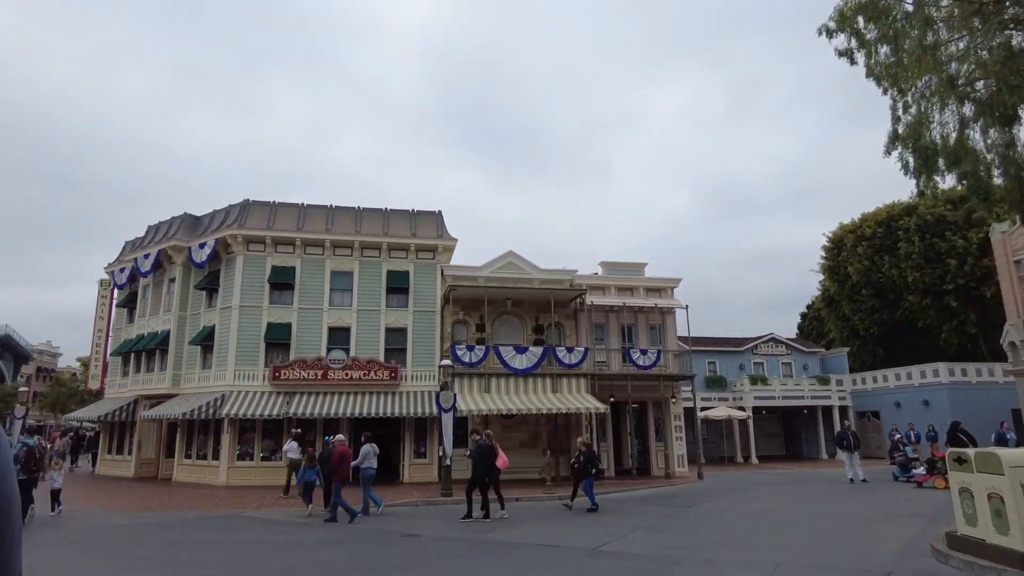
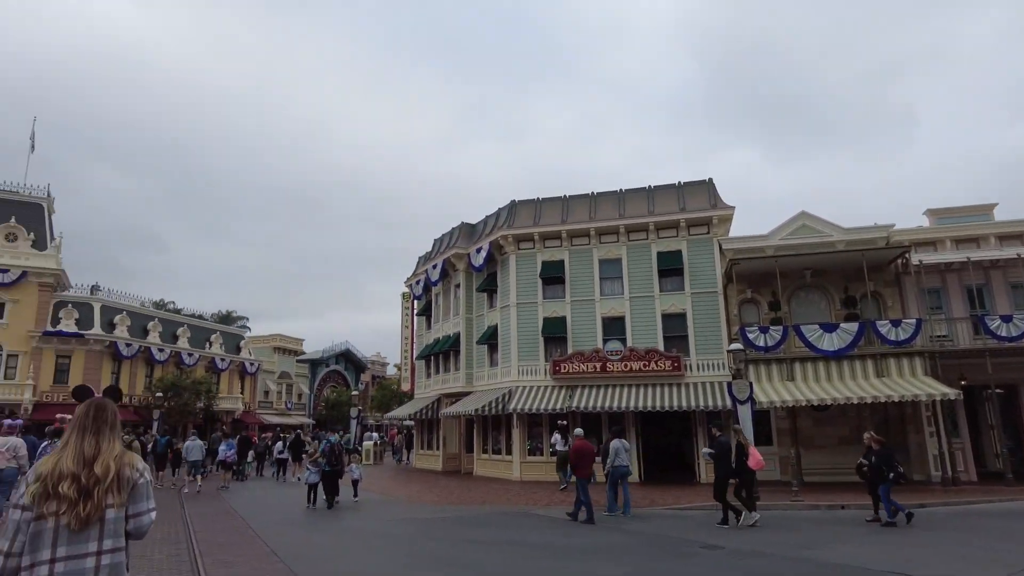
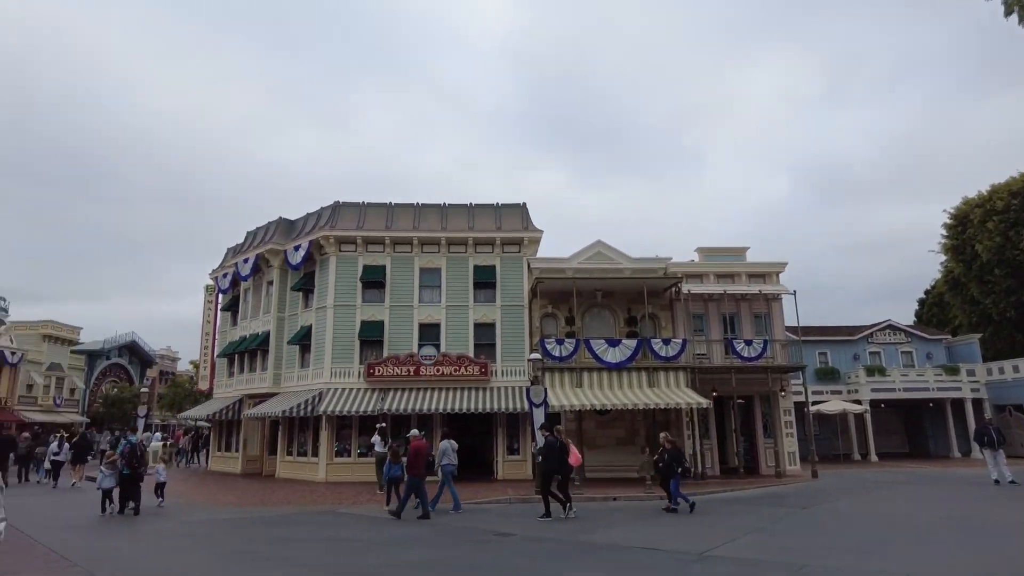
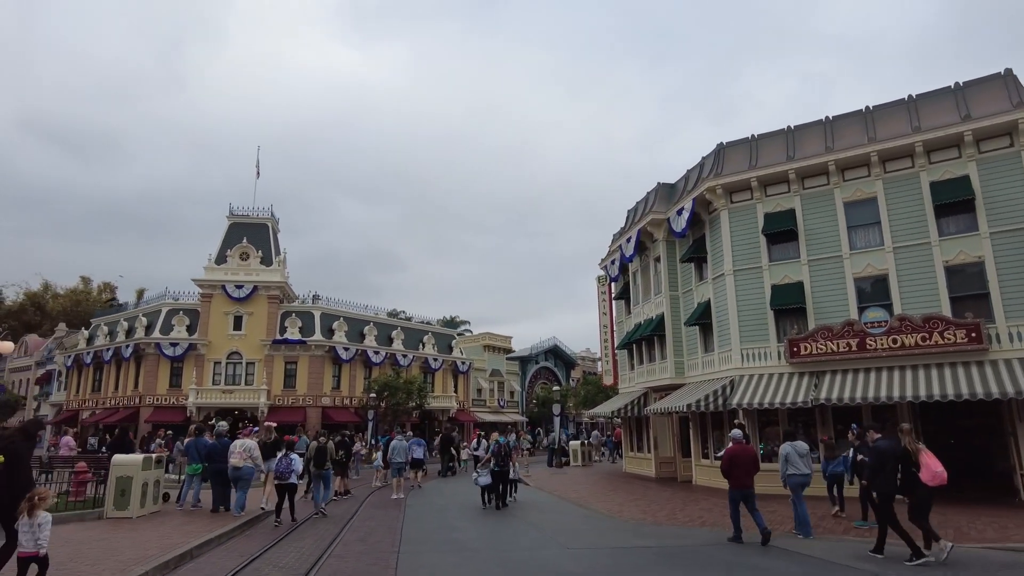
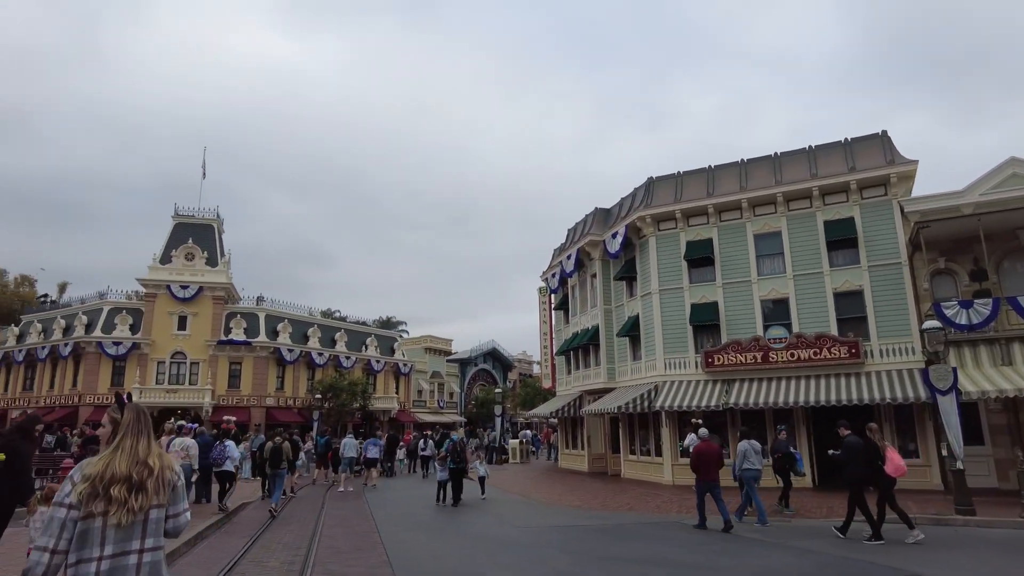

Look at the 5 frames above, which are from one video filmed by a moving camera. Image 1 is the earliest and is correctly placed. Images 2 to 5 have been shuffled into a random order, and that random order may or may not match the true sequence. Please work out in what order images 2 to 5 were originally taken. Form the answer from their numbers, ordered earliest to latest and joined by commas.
3, 2, 5, 4
